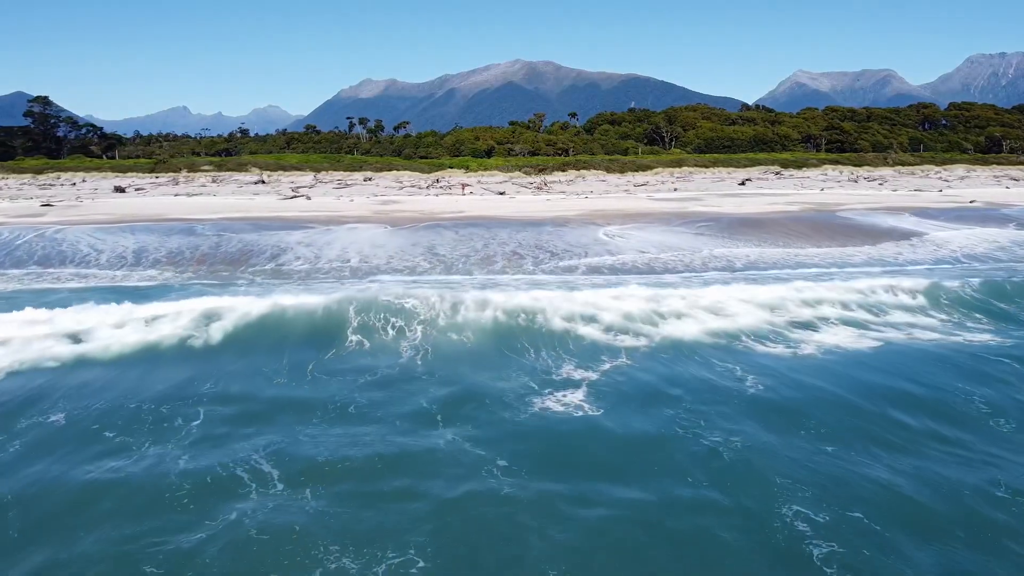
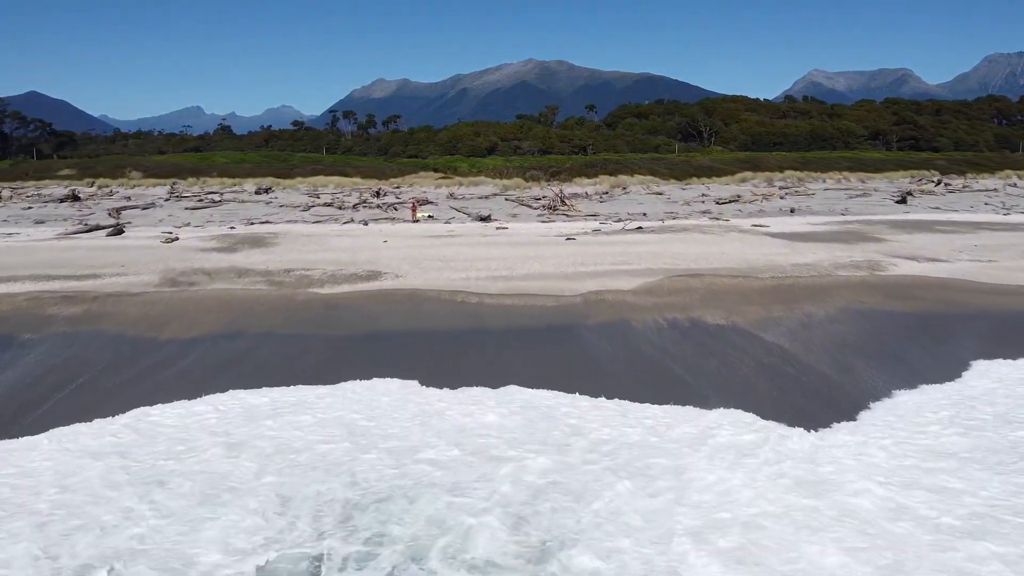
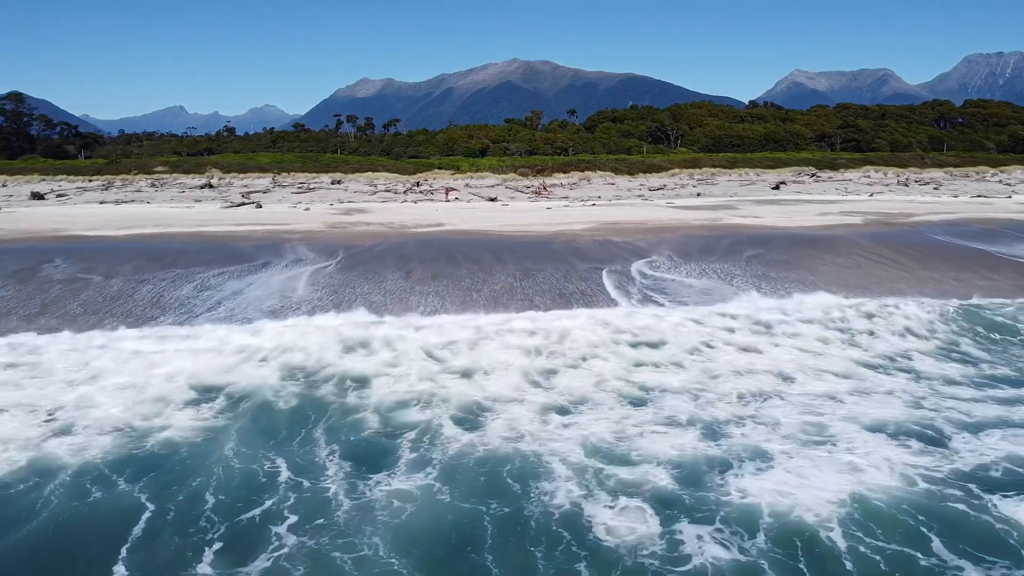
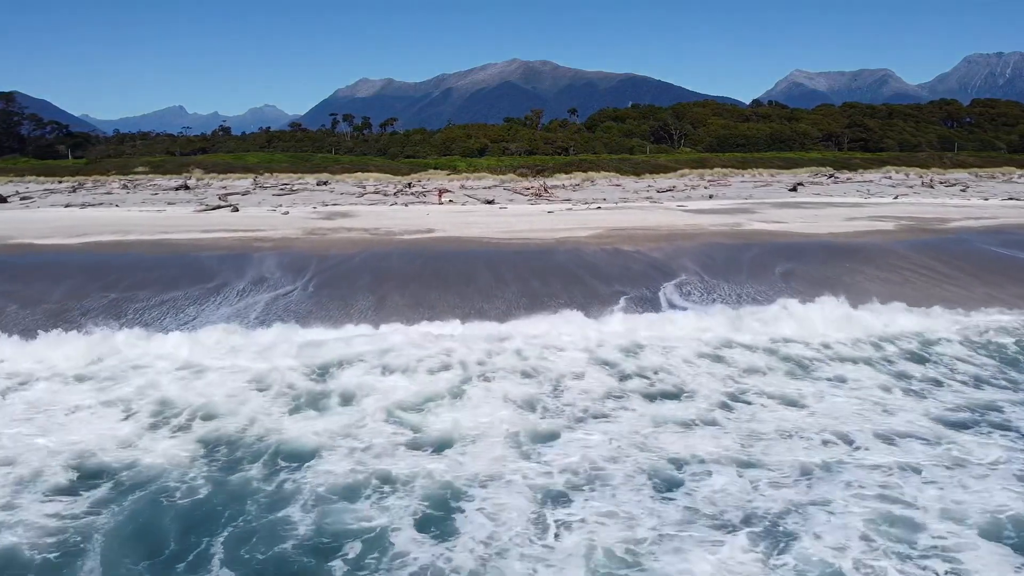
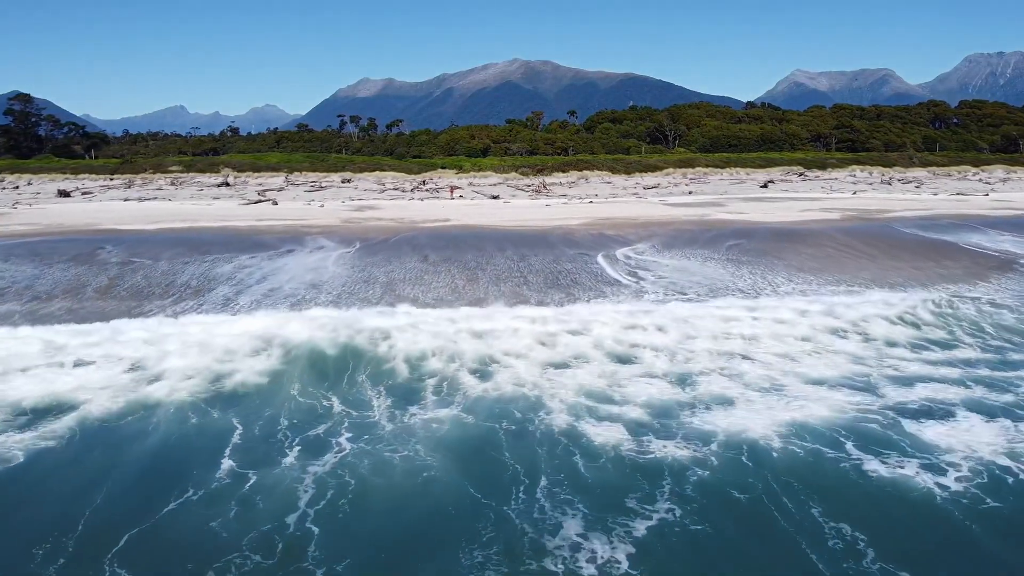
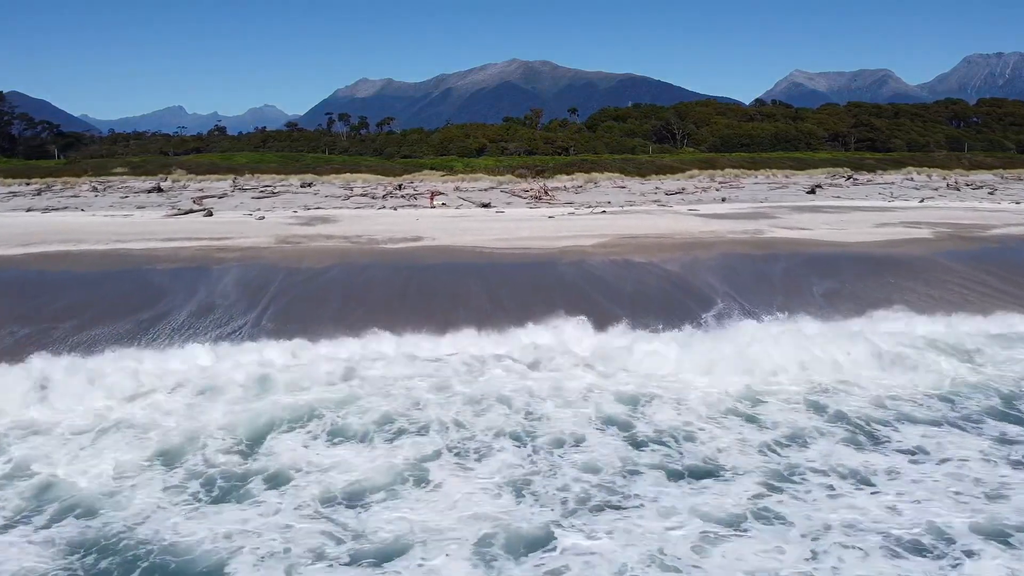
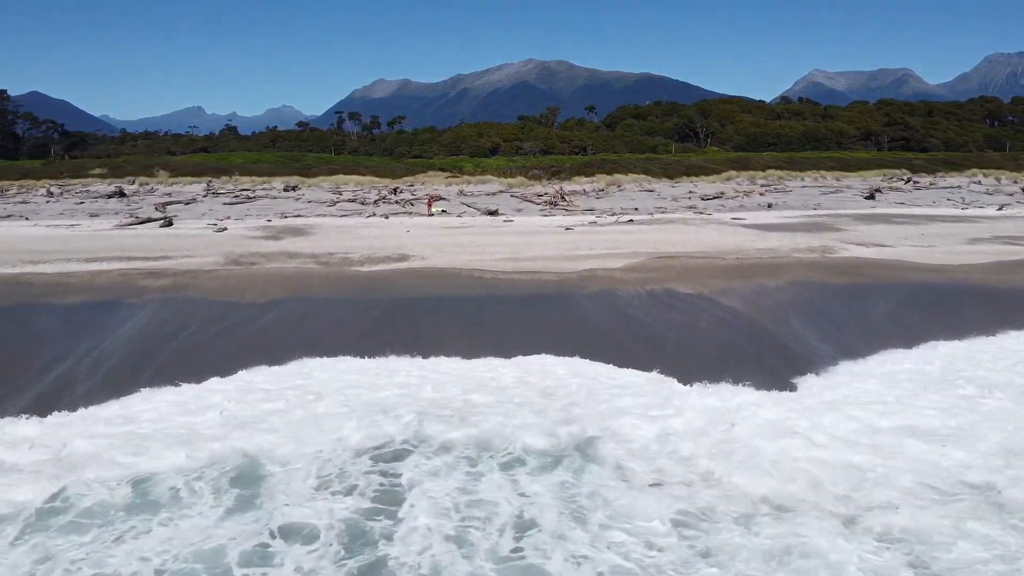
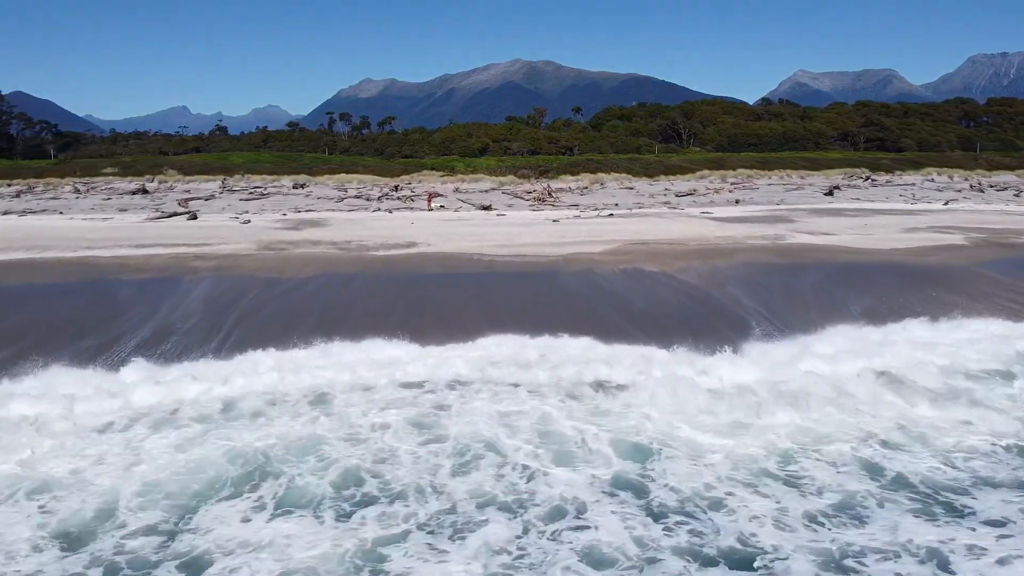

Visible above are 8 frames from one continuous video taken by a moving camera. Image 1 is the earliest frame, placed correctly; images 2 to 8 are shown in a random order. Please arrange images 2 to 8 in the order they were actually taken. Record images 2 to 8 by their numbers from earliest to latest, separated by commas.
5, 3, 4, 6, 8, 7, 2
